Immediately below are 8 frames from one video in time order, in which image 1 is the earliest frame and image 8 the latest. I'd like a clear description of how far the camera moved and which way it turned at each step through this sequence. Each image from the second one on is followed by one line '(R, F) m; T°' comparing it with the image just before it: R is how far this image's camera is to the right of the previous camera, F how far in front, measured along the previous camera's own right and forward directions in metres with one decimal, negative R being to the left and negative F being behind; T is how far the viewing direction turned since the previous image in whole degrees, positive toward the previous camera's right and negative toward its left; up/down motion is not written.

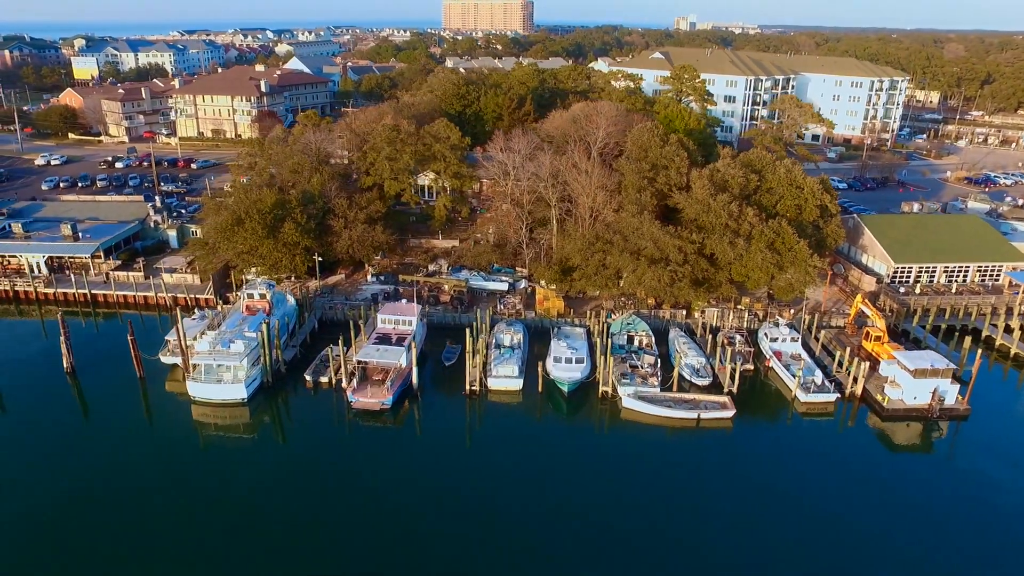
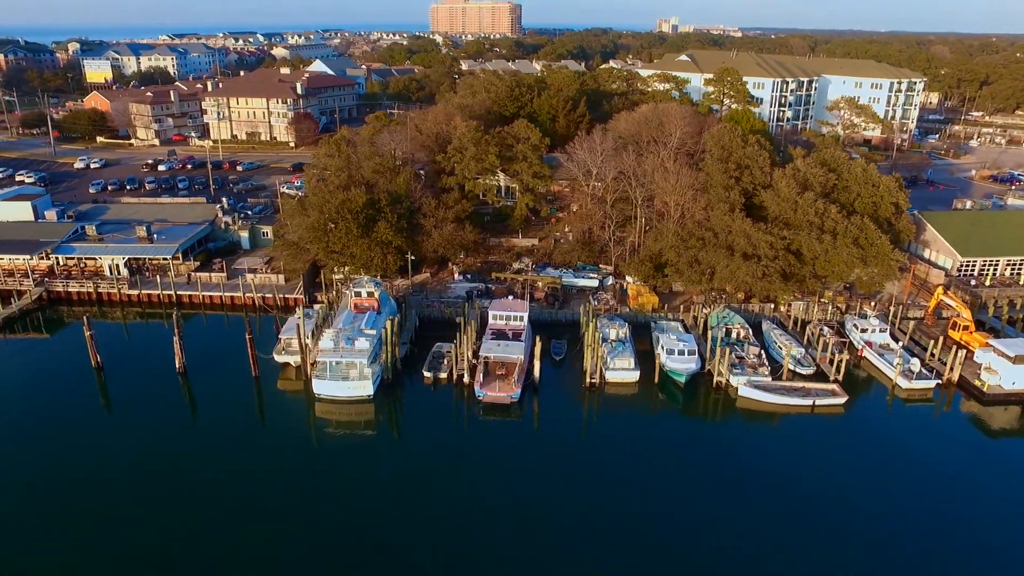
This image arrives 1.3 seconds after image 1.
(-4.6, -0.5) m; +2°
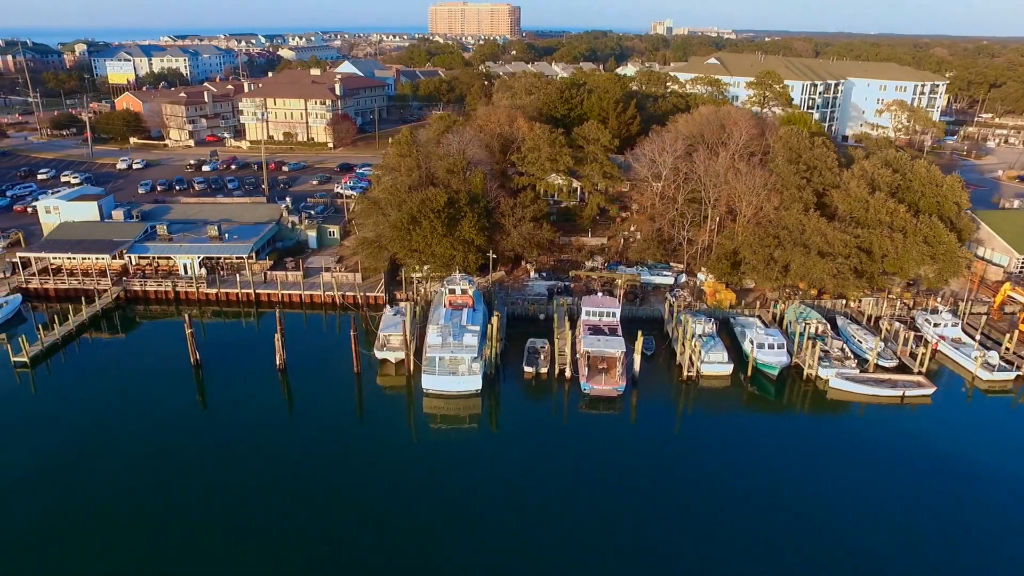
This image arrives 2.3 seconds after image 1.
(-3.7, -0.6) m; +1°
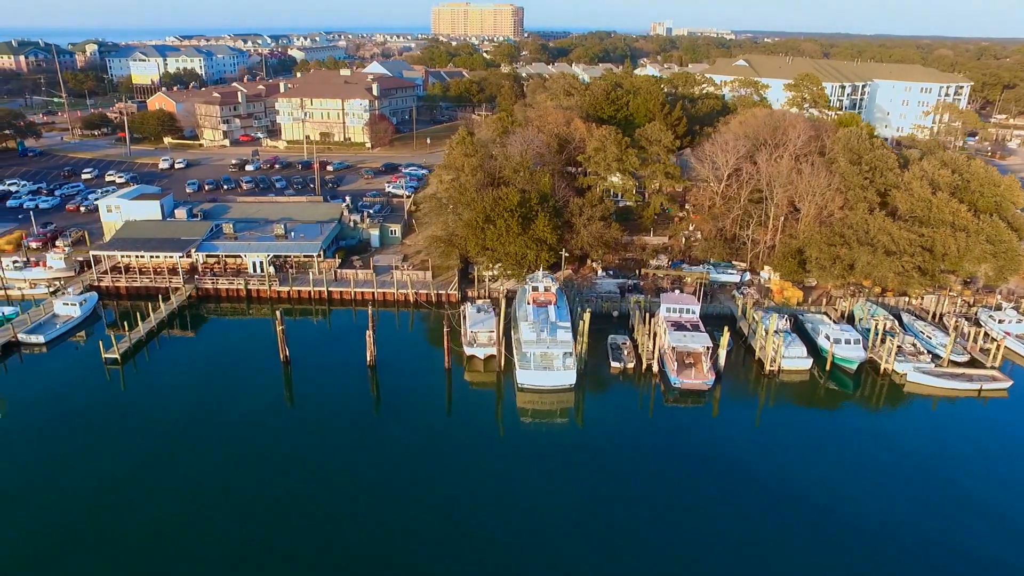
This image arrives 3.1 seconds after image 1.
(-3.3, -0.6) m; +1°
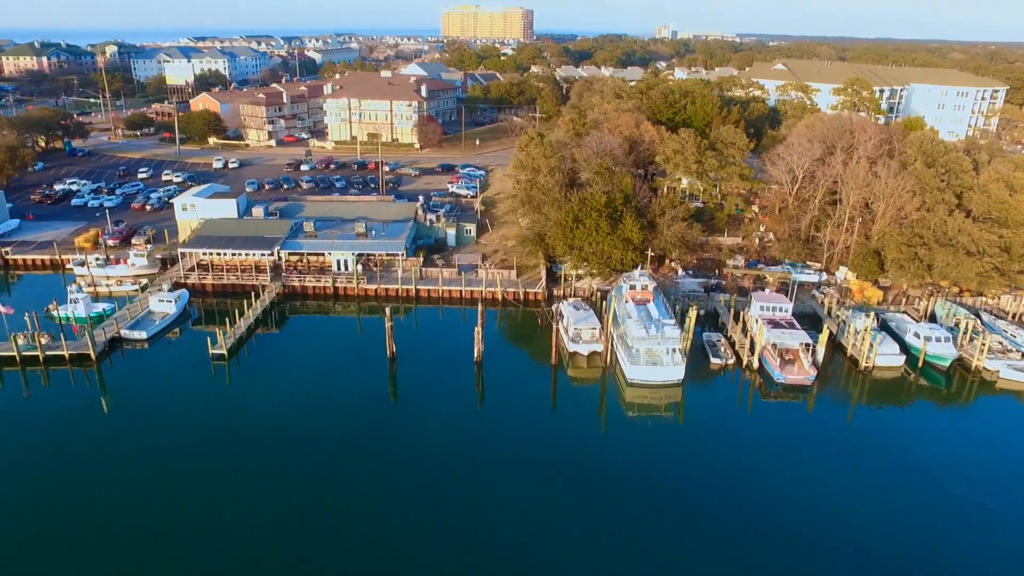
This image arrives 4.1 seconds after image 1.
(-3.8, -0.6) m; 0°
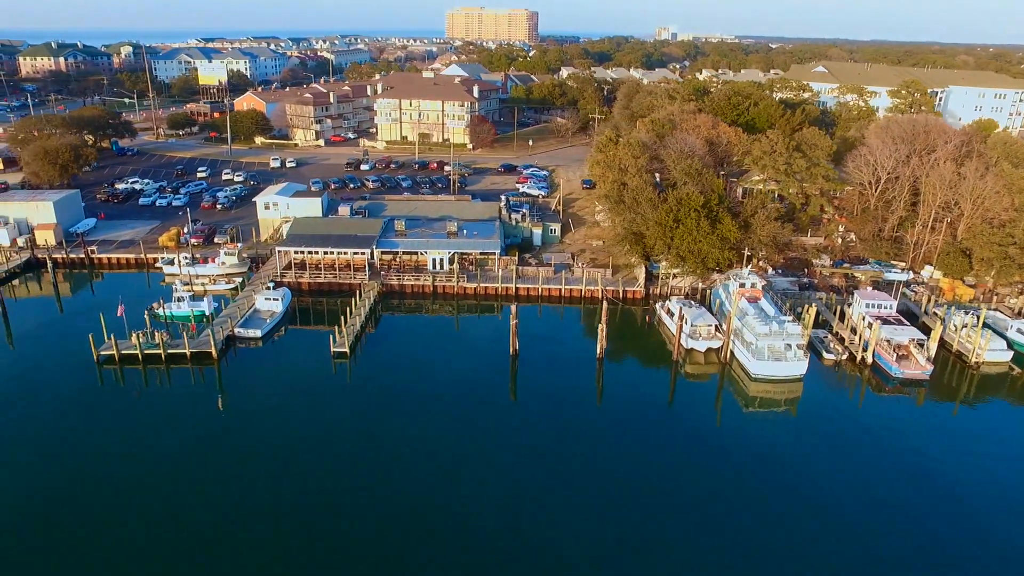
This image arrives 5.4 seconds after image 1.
(-4.8, -0.4) m; +1°
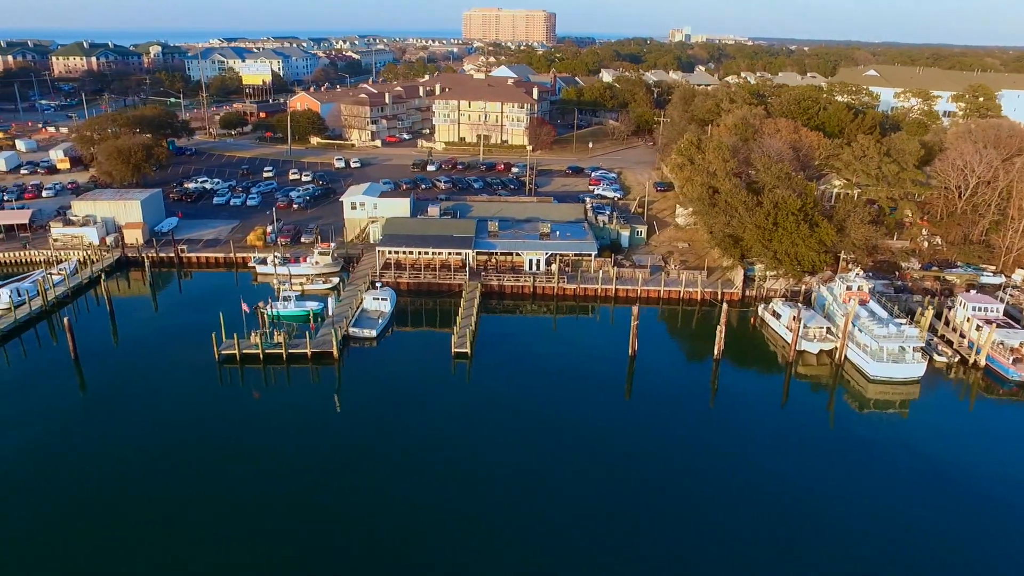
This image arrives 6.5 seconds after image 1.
(-4.3, -0.3) m; 0°
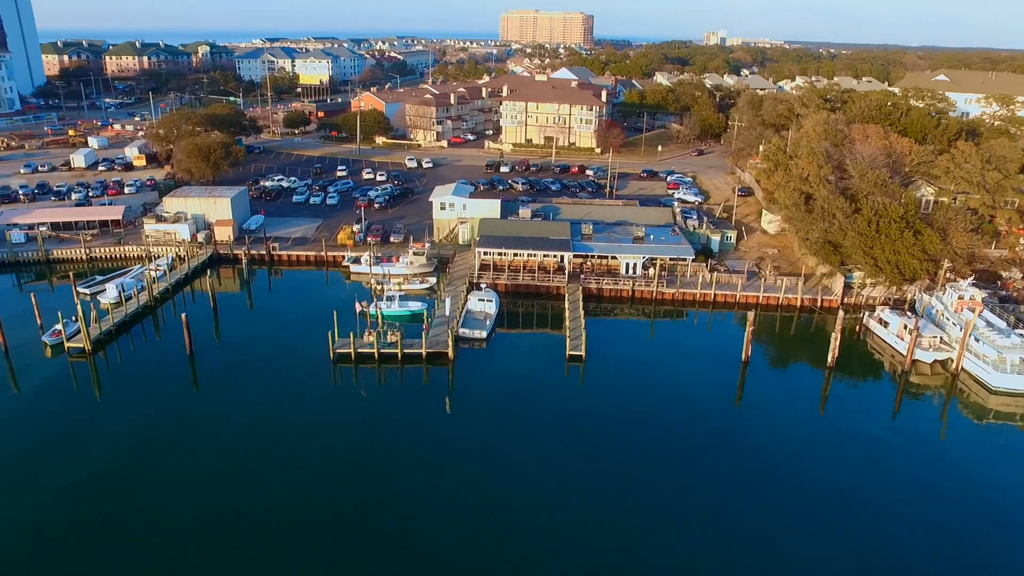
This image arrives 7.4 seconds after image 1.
(-3.5, -0.1) m; -1°
